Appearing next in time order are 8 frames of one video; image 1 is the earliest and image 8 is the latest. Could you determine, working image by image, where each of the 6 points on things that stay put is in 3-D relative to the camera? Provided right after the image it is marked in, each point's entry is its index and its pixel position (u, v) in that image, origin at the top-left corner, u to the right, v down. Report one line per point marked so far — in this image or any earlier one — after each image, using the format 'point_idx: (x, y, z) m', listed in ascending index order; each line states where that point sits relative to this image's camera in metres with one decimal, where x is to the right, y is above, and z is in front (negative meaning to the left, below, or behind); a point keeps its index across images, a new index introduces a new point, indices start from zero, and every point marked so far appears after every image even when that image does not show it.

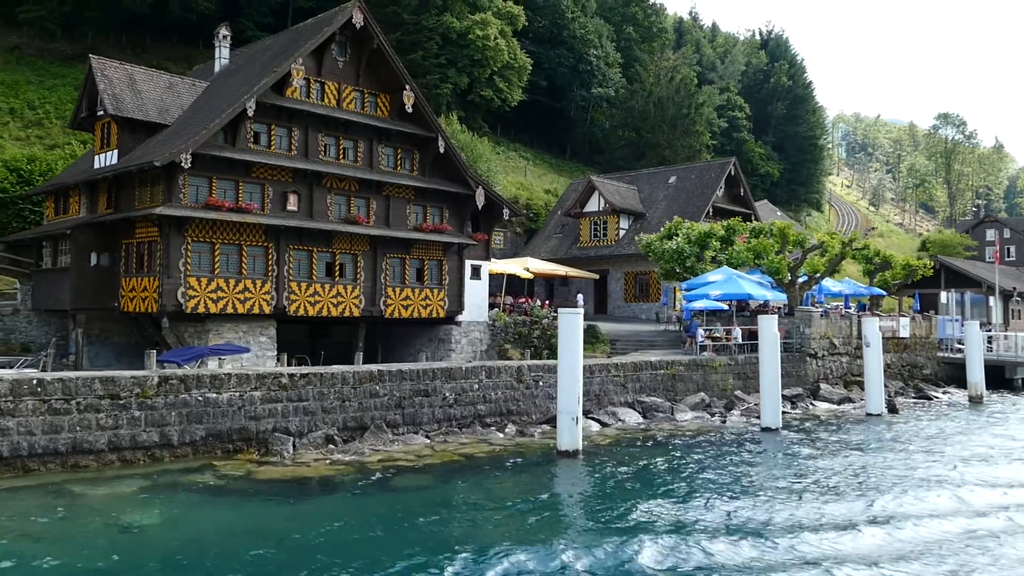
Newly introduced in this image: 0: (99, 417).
0: (-6.9, -2.2, +14.8) m
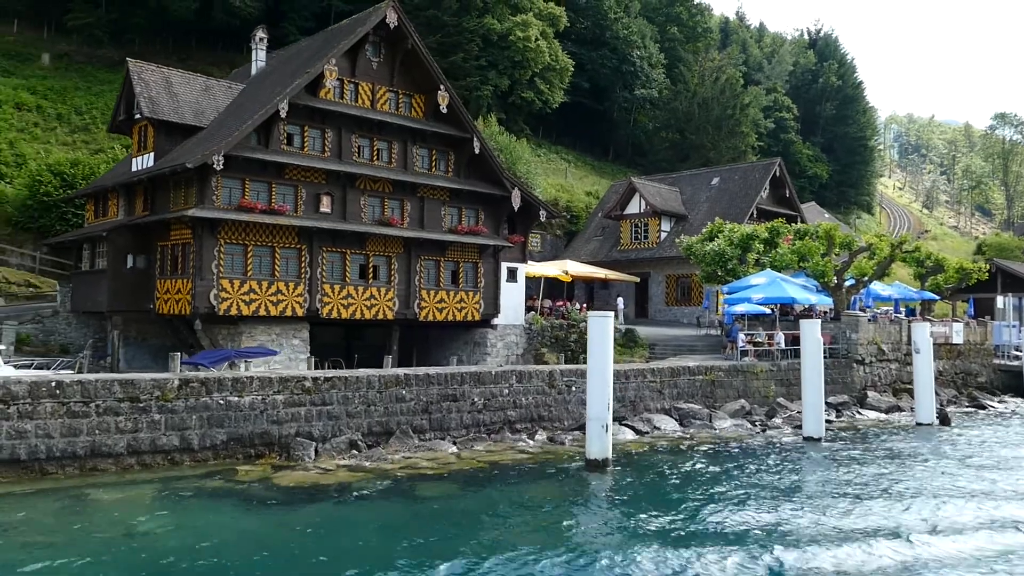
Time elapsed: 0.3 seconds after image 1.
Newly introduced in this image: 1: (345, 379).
0: (-6.5, -2.2, +14.6) m
1: (-3.3, -1.8, +17.3) m
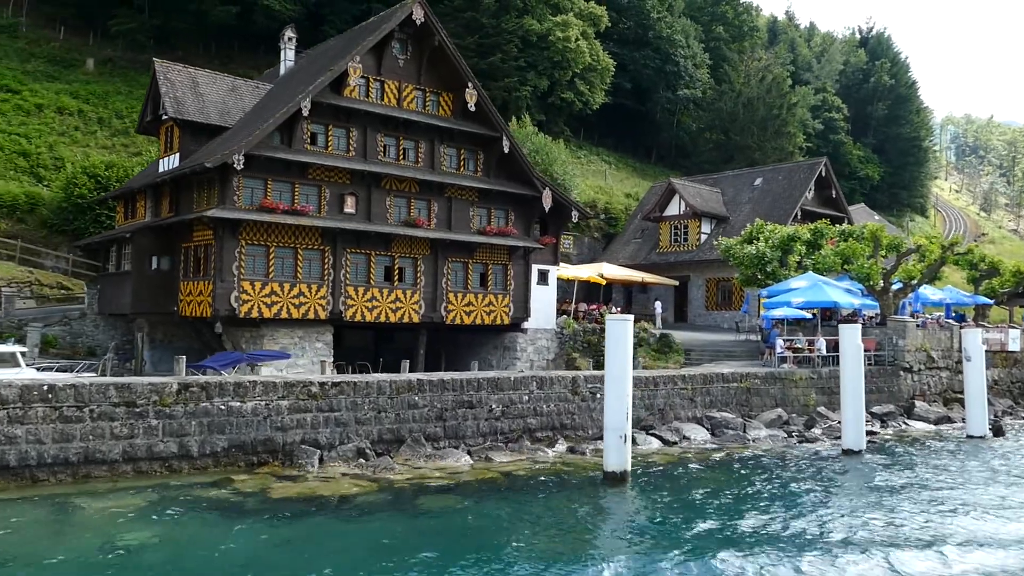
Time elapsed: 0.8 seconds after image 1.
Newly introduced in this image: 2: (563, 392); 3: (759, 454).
0: (-6.3, -2.2, +14.0) m
1: (-3.0, -1.8, +16.6) m
2: (+1.1, -2.3, +19.6) m
3: (+5.5, -3.7, +19.5) m
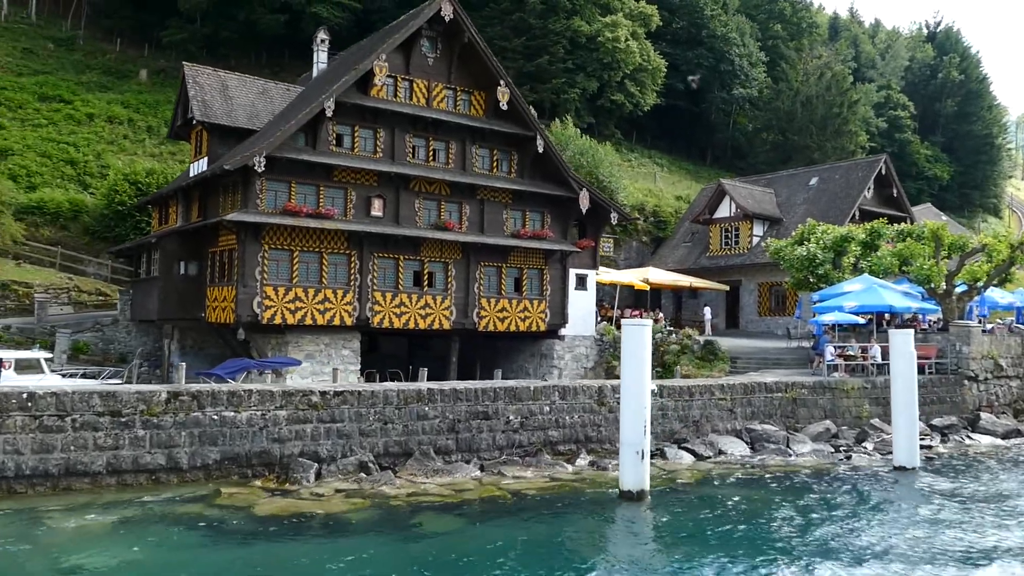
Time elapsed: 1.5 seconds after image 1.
0: (-6.3, -2.2, +13.3) m
1: (-2.7, -1.9, +15.7) m
2: (+1.6, -2.4, +18.4) m
3: (+5.9, -3.7, +18.0) m
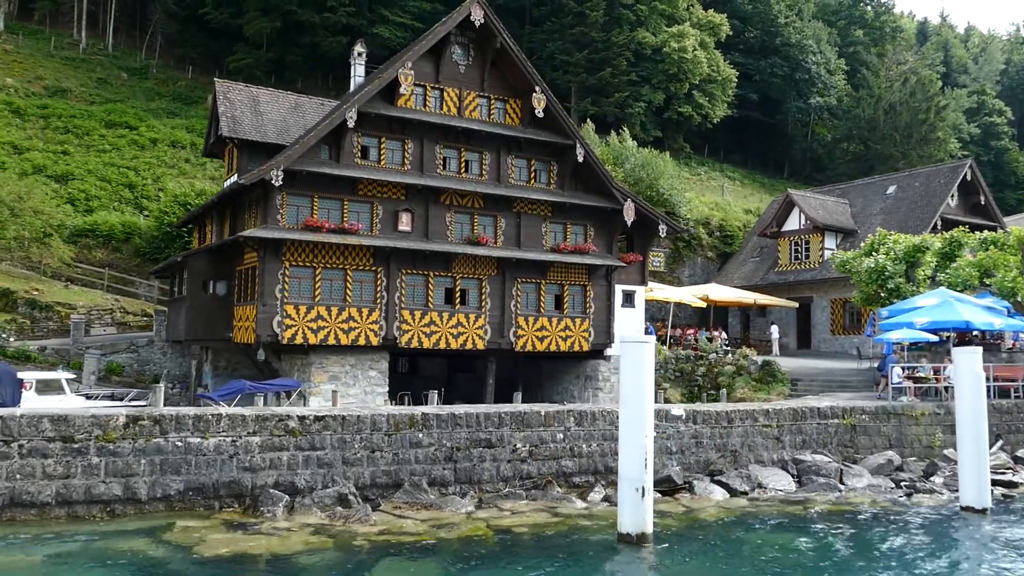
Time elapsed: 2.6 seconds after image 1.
0: (-6.5, -2.5, +12.3) m
1: (-2.8, -2.1, +14.3) m
2: (+1.8, -2.7, +16.6) m
3: (+6.1, -3.9, +15.7) m
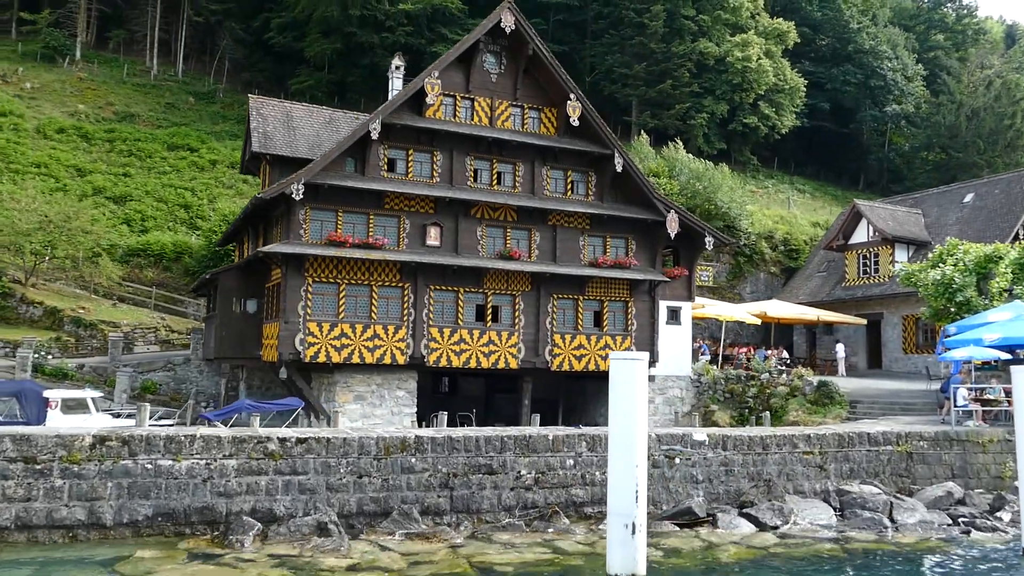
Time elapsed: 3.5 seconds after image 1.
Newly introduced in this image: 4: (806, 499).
0: (-6.7, -2.6, +11.7) m
1: (-2.8, -2.3, +13.4) m
2: (+1.9, -2.9, +15.3) m
3: (+6.1, -4.1, +14.0) m
4: (+5.3, -3.8, +15.9) m
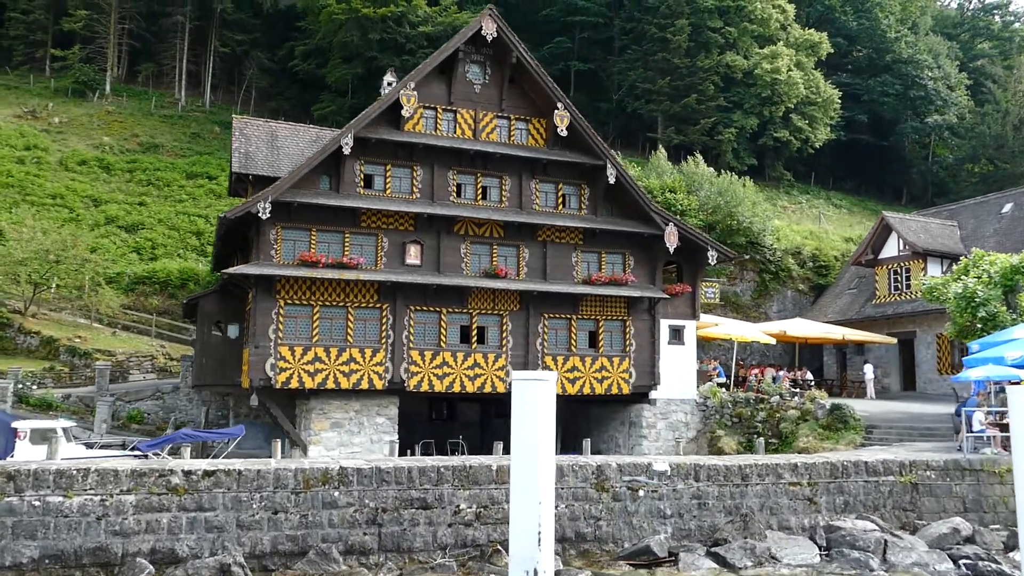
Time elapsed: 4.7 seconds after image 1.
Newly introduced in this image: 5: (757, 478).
0: (-7.8, -2.9, +10.8) m
1: (-3.8, -2.6, +12.2) m
2: (+1.0, -3.1, +13.8) m
3: (+5.2, -4.2, +12.2) m
4: (+4.5, -4.0, +14.3) m
5: (+4.1, -3.2, +14.9) m
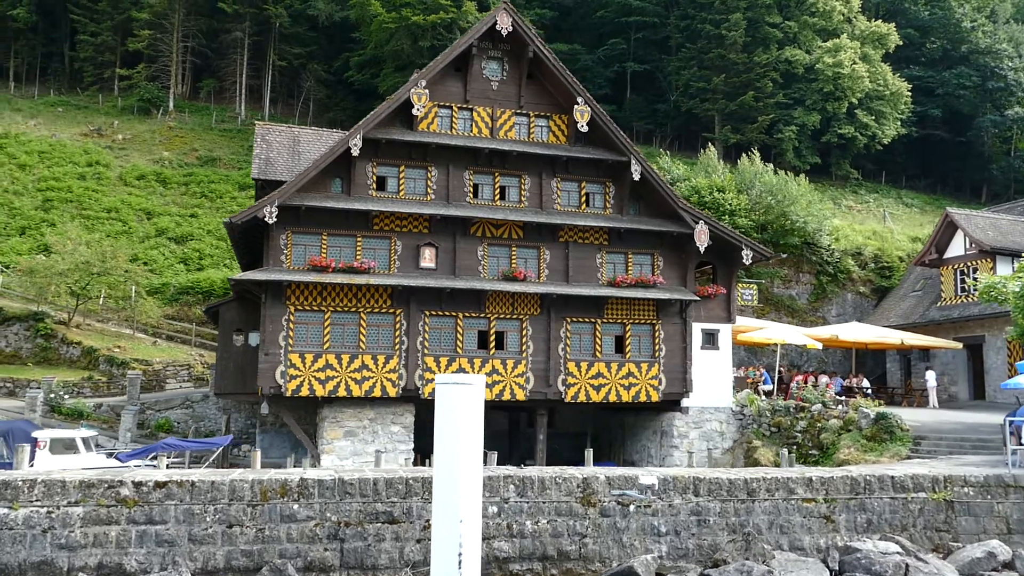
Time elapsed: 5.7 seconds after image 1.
0: (-8.3, -3.0, +10.6) m
1: (-4.3, -2.6, +11.7) m
2: (+0.7, -3.1, +12.8) m
3: (+4.7, -4.1, +10.8) m
4: (+4.2, -4.0, +12.9) m
5: (+3.9, -3.1, +13.6) m
